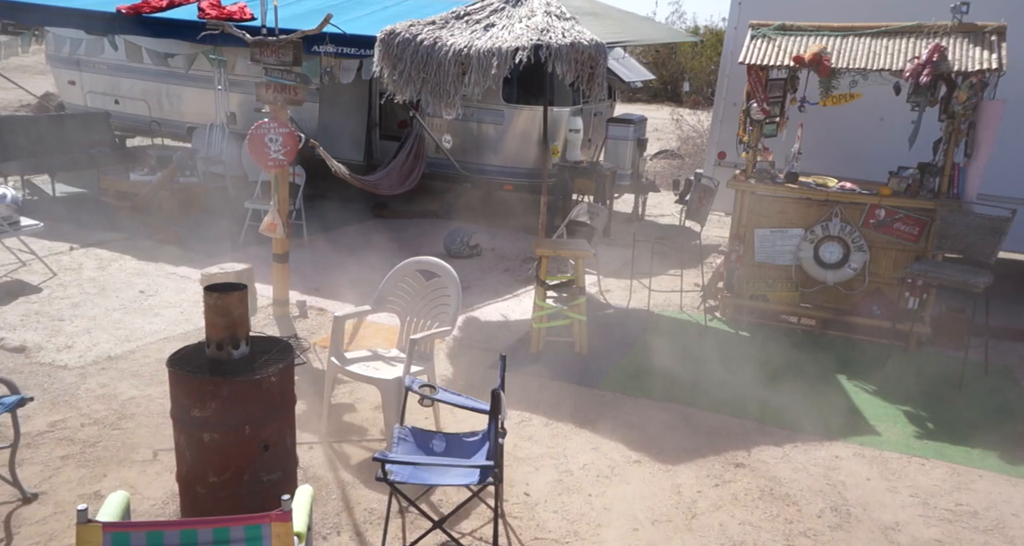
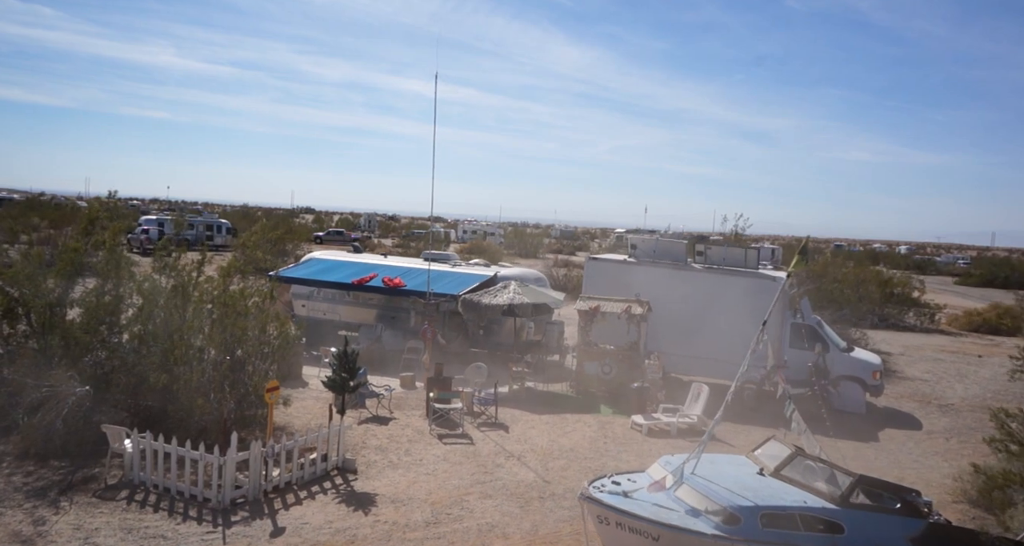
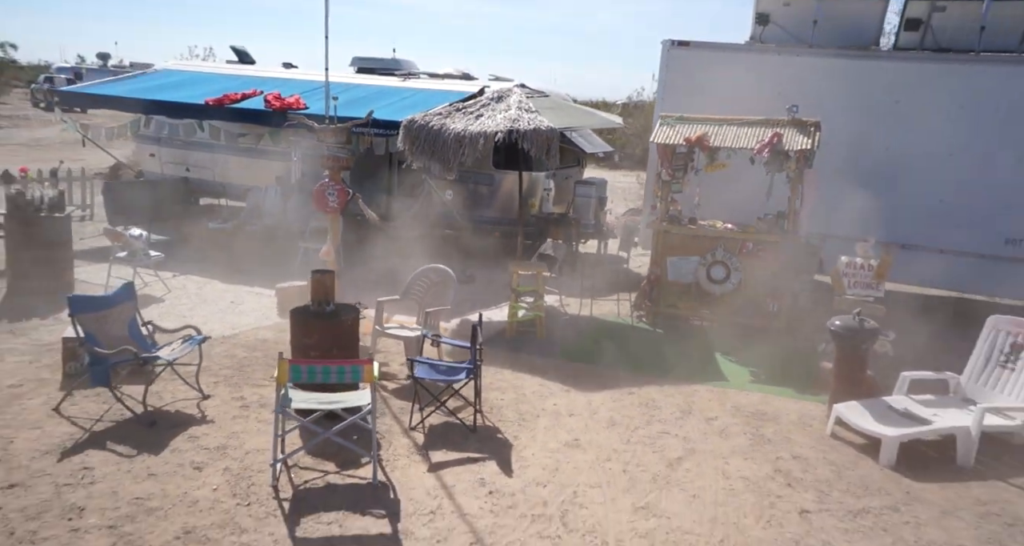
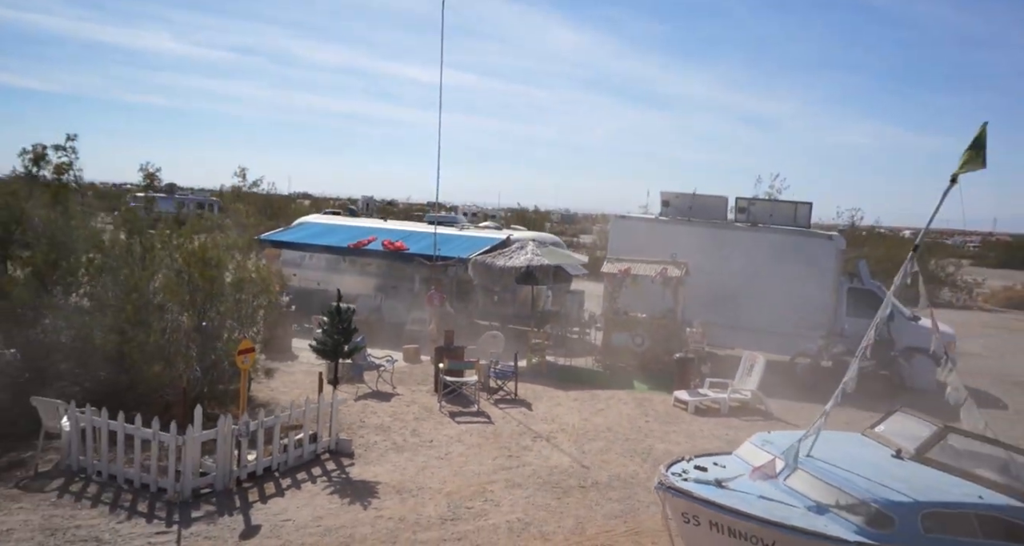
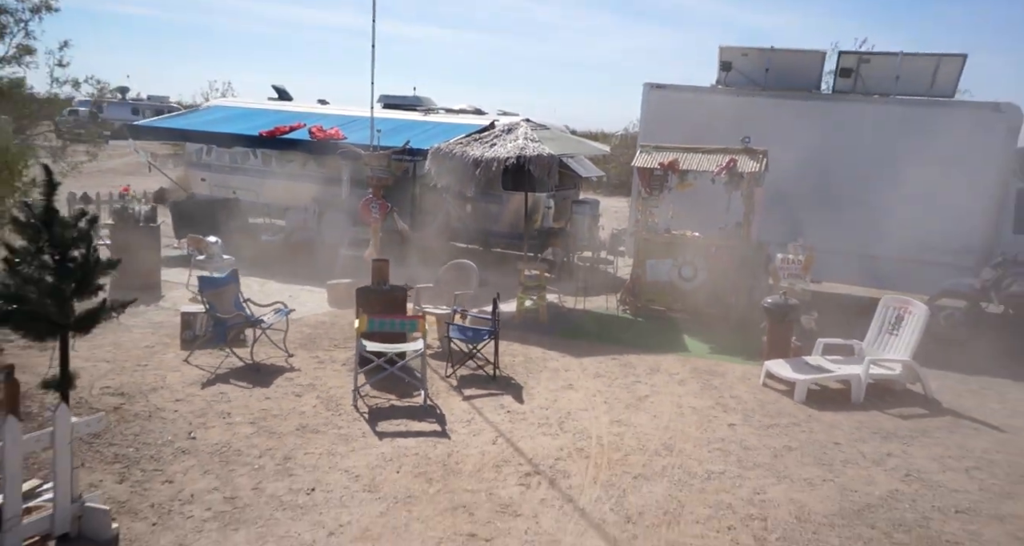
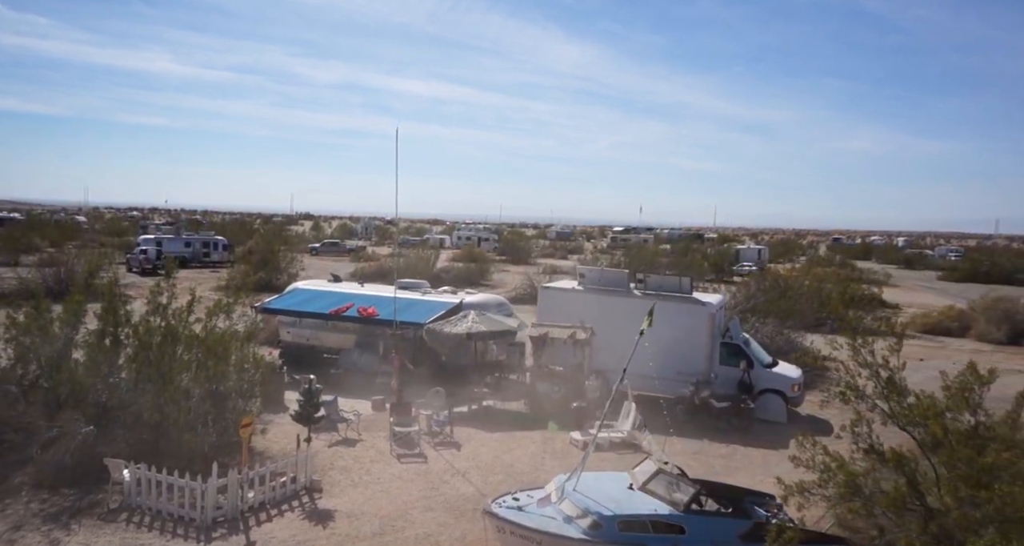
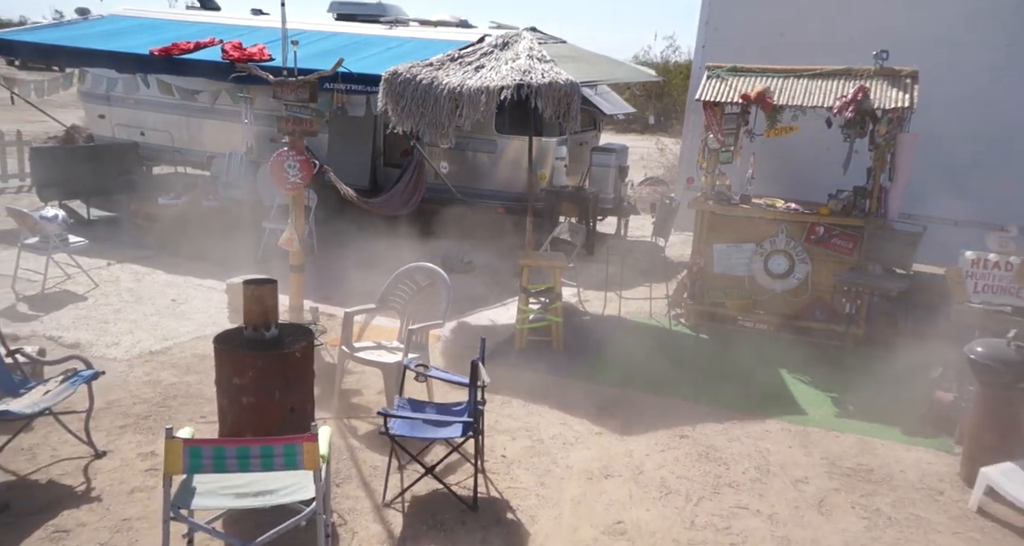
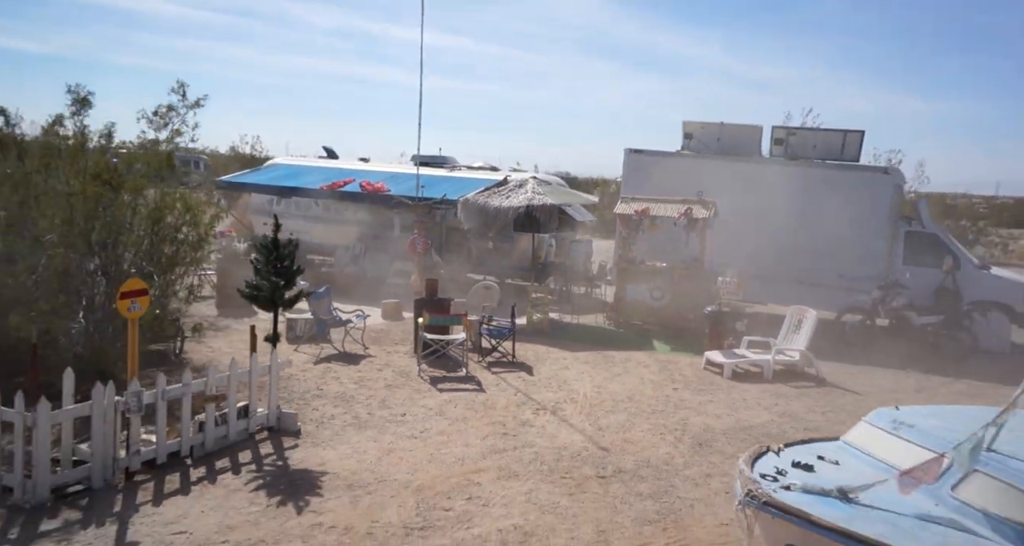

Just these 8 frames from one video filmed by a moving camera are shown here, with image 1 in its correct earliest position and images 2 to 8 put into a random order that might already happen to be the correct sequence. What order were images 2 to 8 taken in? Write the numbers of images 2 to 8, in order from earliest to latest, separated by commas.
7, 3, 5, 8, 4, 2, 6
